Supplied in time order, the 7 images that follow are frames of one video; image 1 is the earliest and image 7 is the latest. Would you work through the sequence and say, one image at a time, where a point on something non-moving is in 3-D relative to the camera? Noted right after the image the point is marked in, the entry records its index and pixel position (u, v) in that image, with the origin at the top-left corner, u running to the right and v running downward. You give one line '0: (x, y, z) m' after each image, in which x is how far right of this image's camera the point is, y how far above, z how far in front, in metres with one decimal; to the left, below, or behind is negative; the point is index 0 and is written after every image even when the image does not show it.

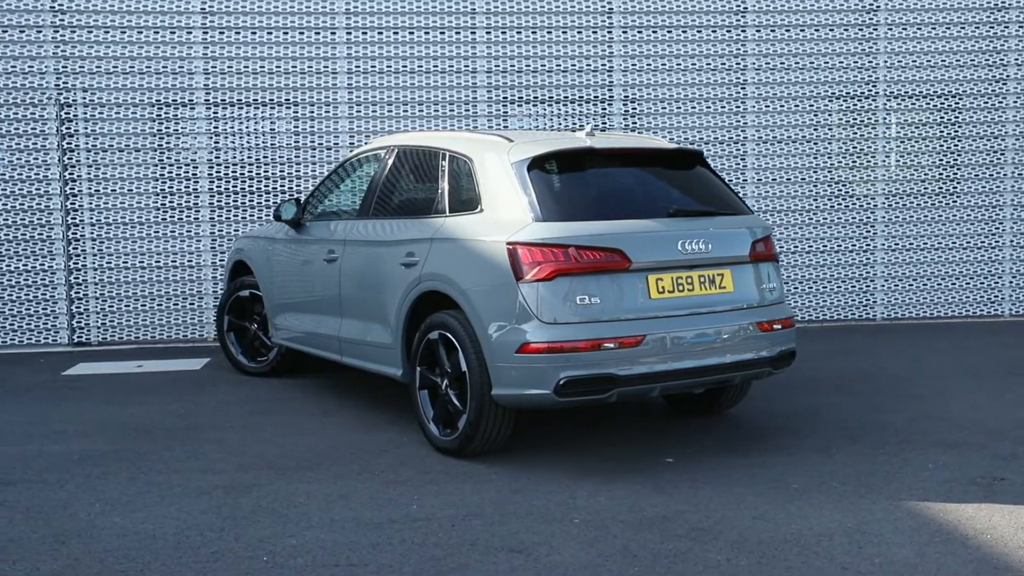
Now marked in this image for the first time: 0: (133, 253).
0: (-3.4, +0.3, +10.0) m
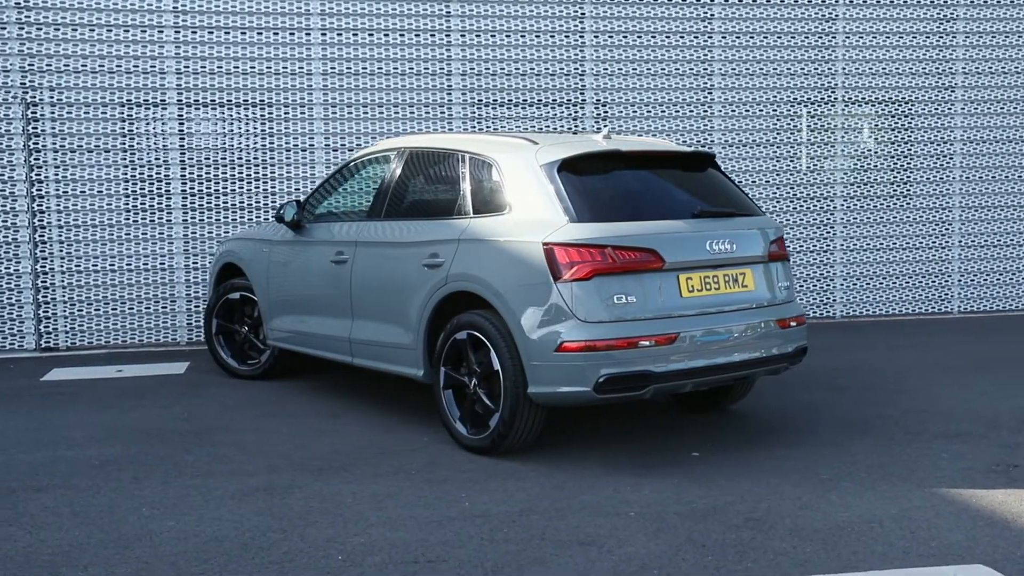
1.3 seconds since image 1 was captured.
0: (-3.5, +0.3, +9.8) m
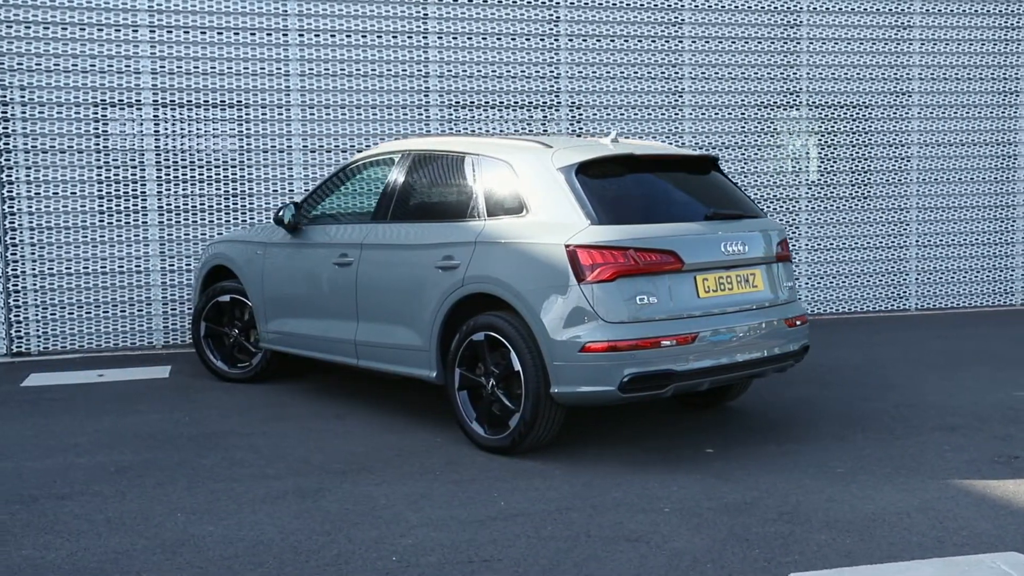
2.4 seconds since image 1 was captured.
0: (-3.7, +0.2, +9.6) m
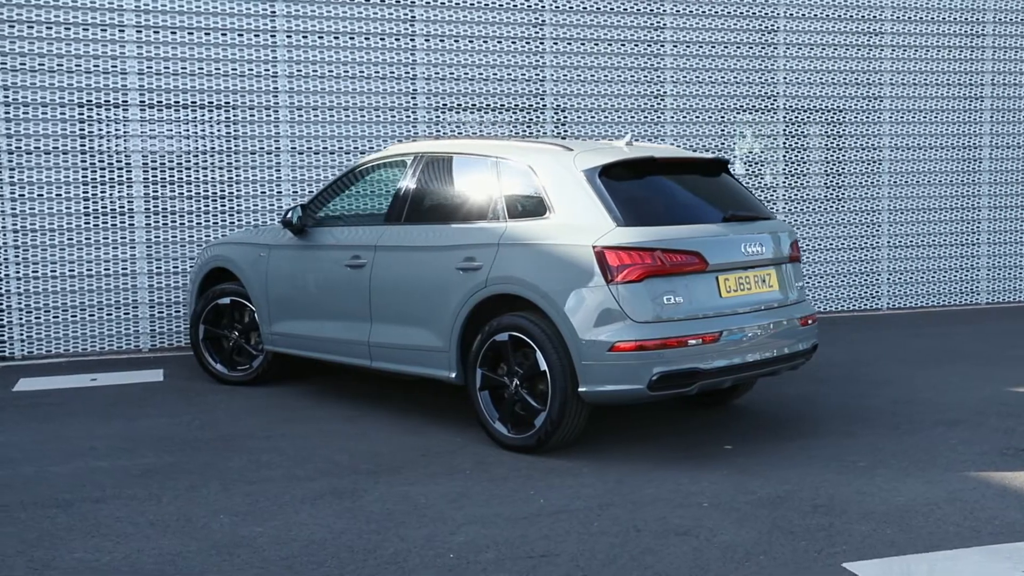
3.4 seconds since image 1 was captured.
0: (-3.8, +0.2, +9.5) m
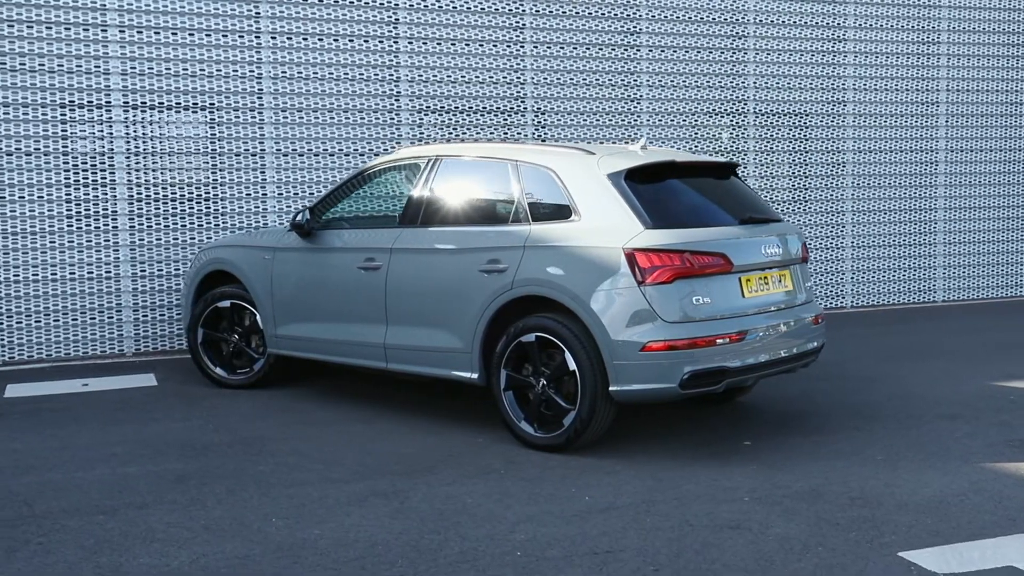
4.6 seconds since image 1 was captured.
0: (-3.8, +0.2, +9.3) m
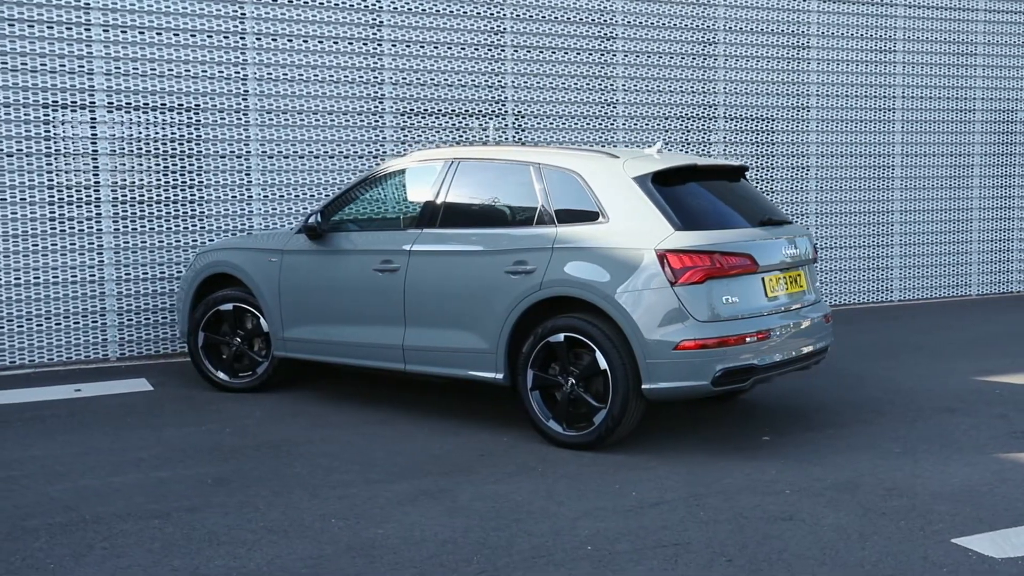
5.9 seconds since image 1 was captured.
0: (-3.9, +0.2, +9.1) m
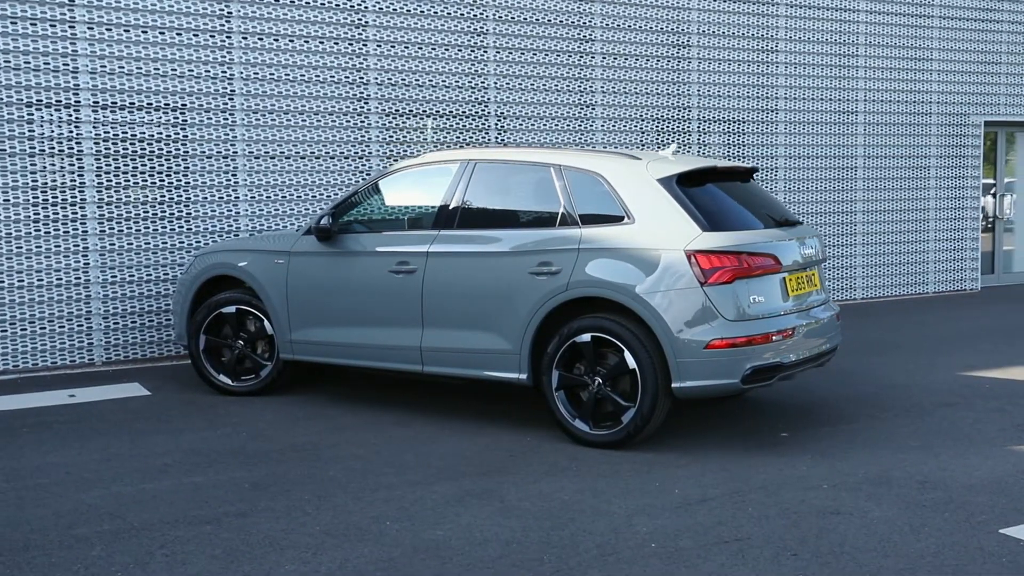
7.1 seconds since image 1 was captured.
0: (-3.9, +0.1, +8.9) m
